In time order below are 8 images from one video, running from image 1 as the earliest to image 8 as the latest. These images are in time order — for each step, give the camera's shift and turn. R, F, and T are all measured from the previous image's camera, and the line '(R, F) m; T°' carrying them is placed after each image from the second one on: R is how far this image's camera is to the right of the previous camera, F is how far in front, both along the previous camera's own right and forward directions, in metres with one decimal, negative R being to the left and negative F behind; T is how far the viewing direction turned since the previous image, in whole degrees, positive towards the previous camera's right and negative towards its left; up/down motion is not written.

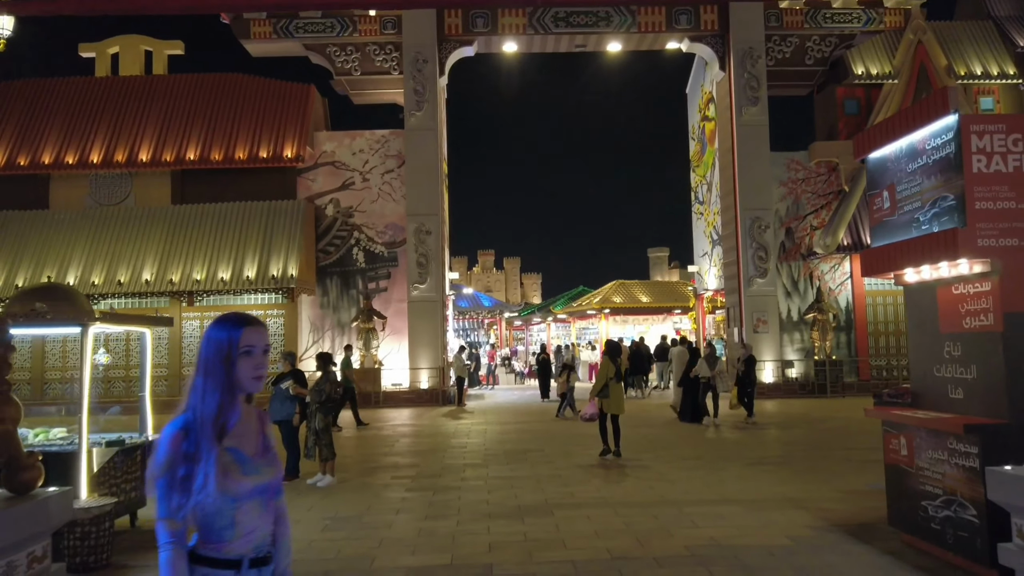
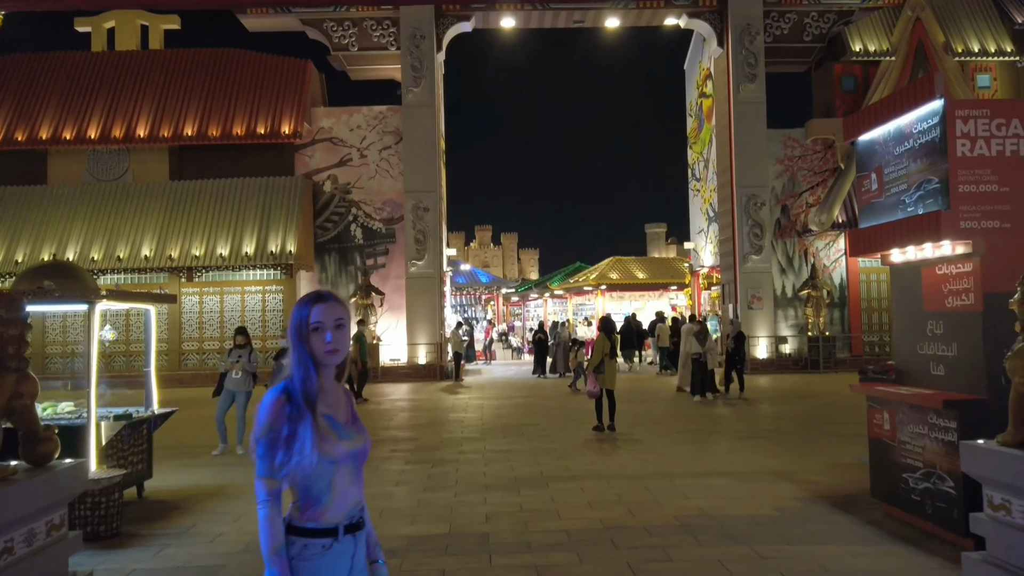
(0.0, -0.2) m; 0°
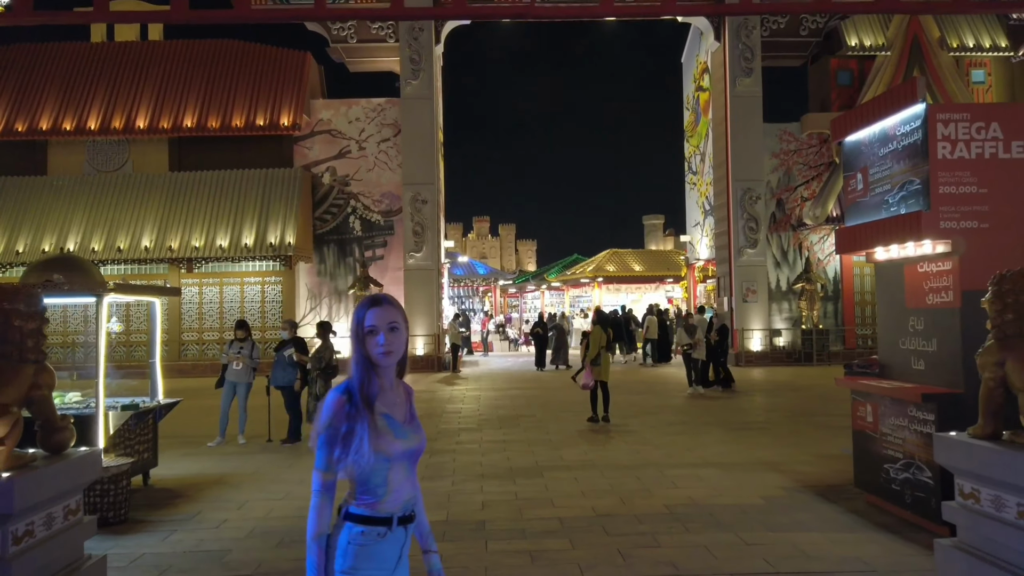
(0.0, -0.2) m; 0°
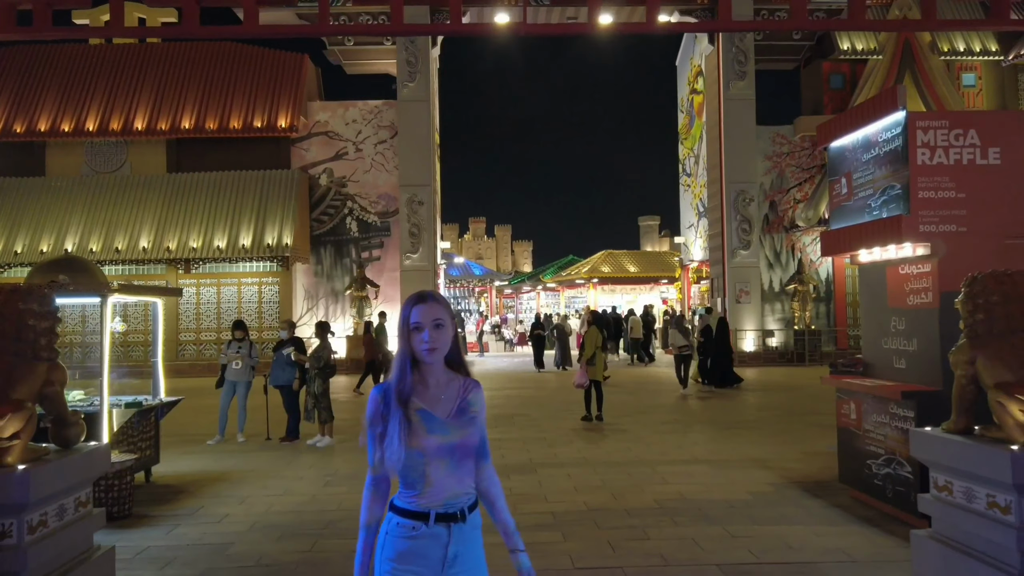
(0.0, -0.2) m; 0°
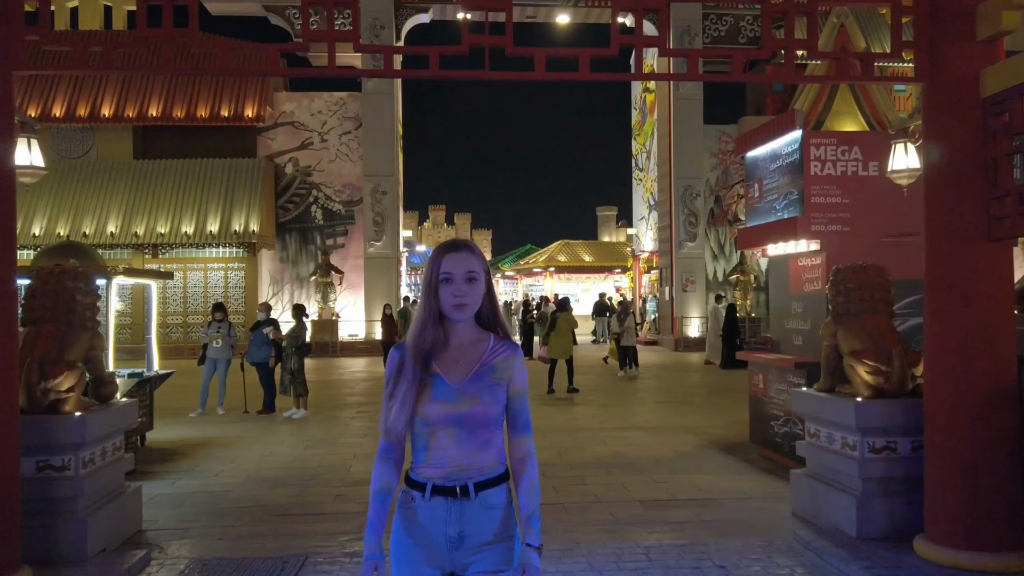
(0.0, -1.0) m; +3°
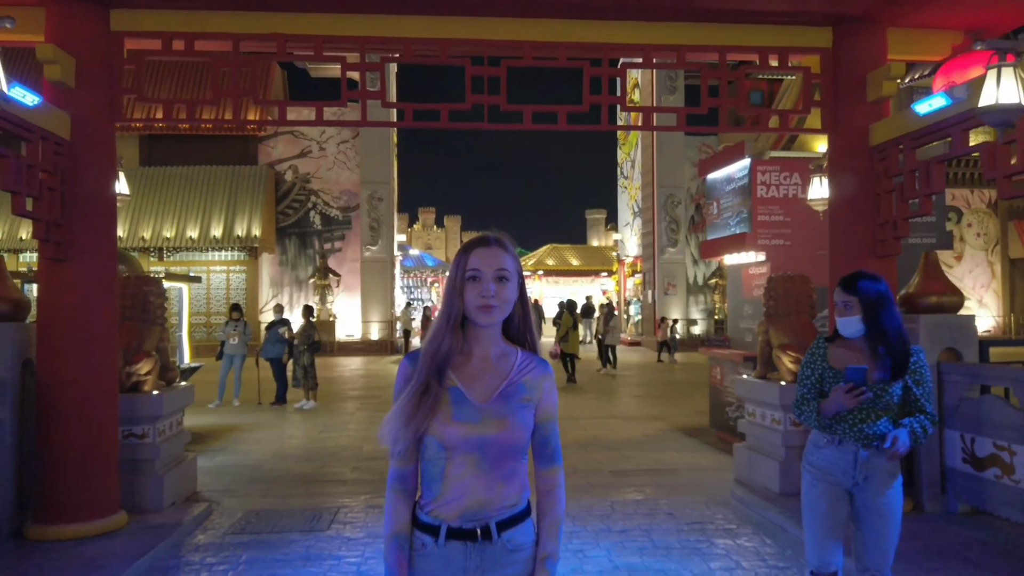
(0.0, -1.2) m; +1°
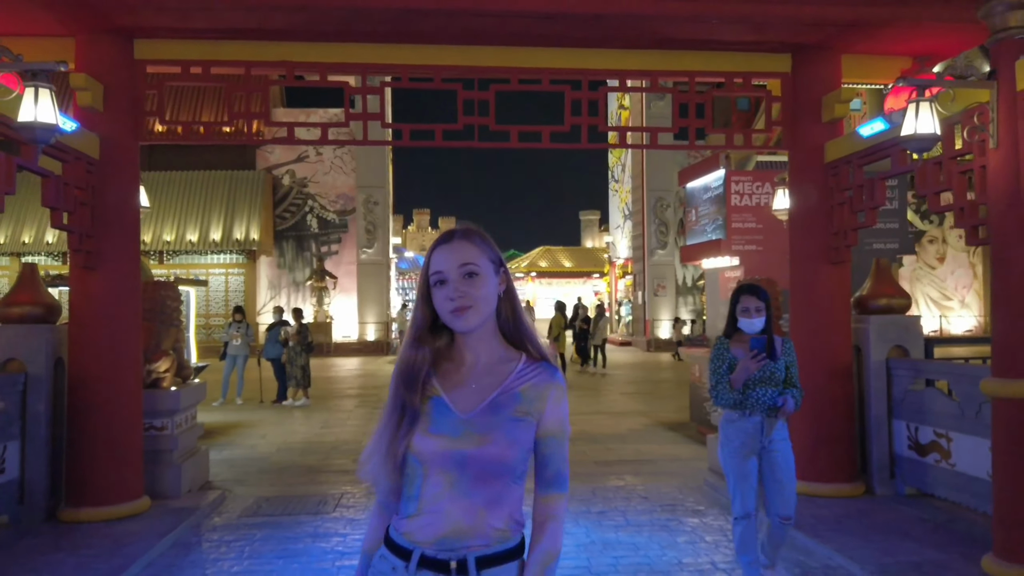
(0.0, -0.5) m; 0°
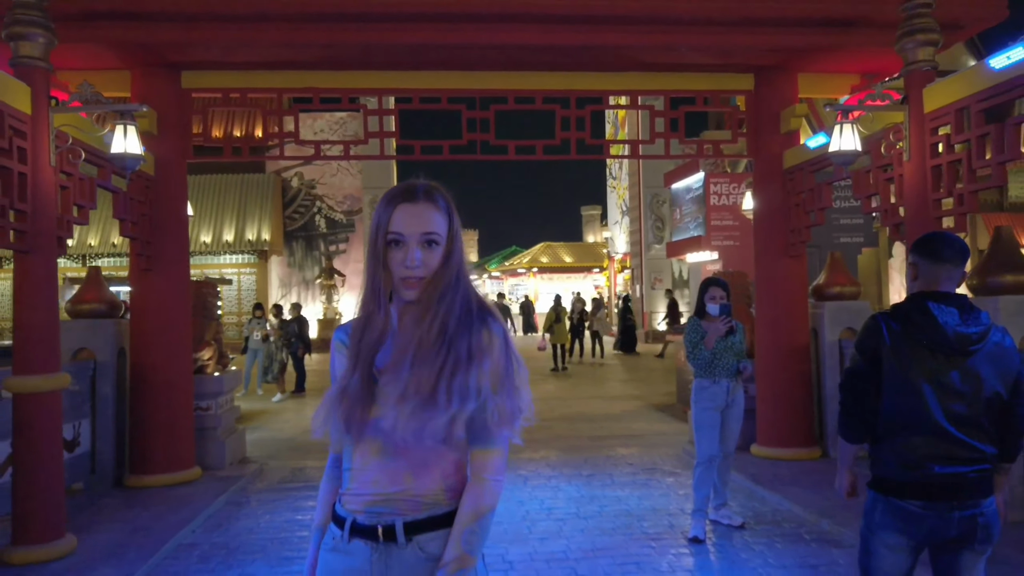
(0.0, -0.9) m; 0°
